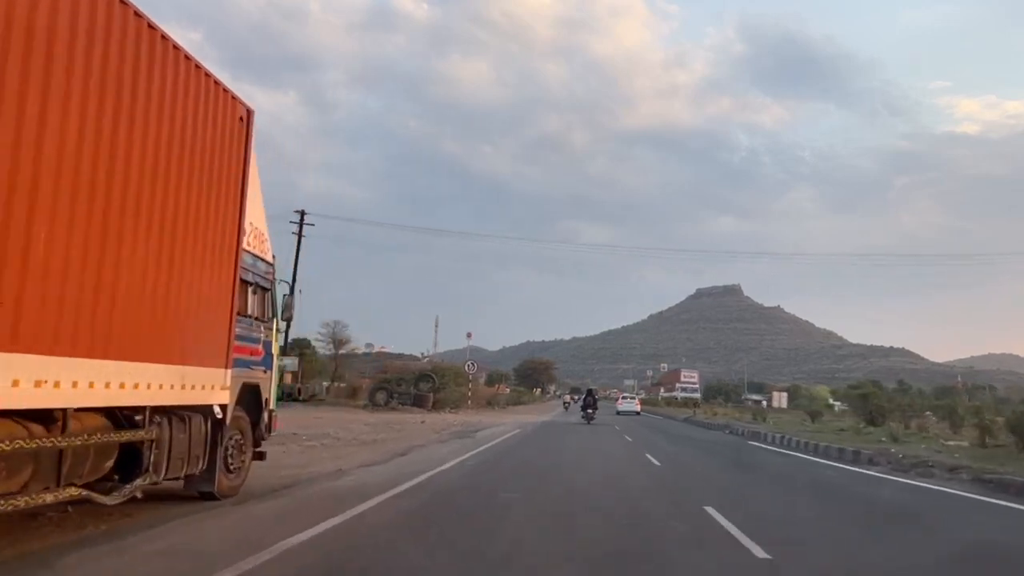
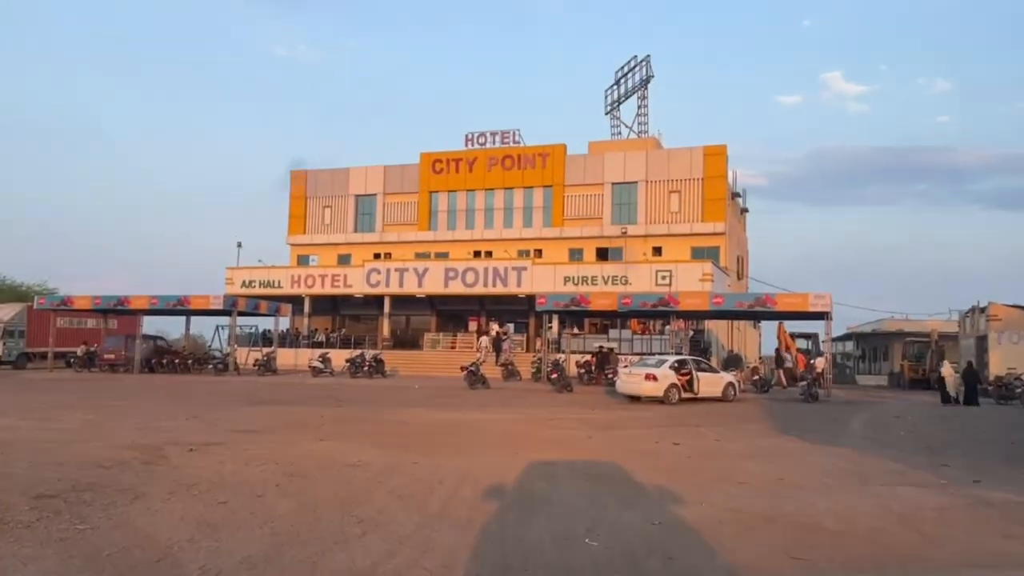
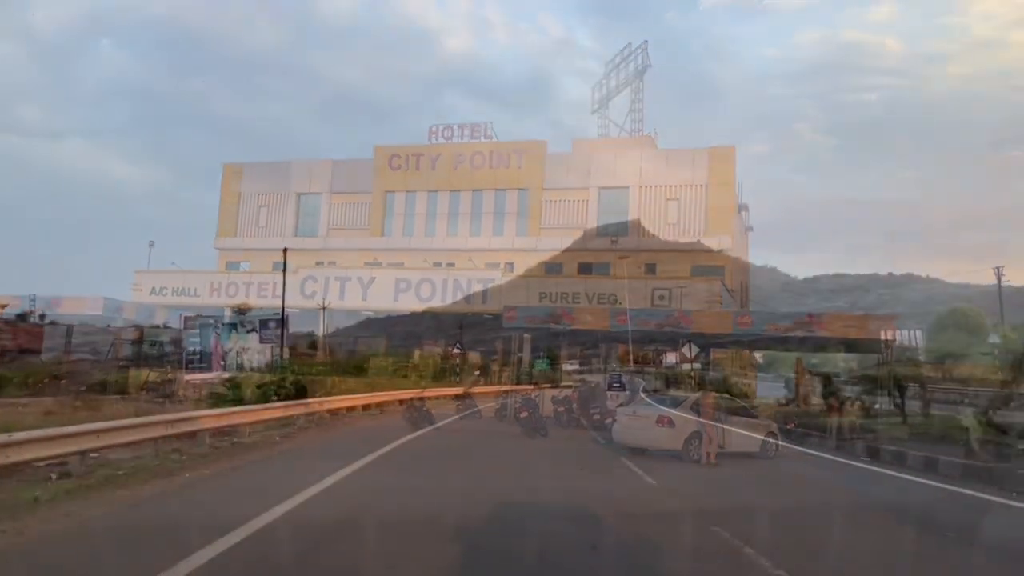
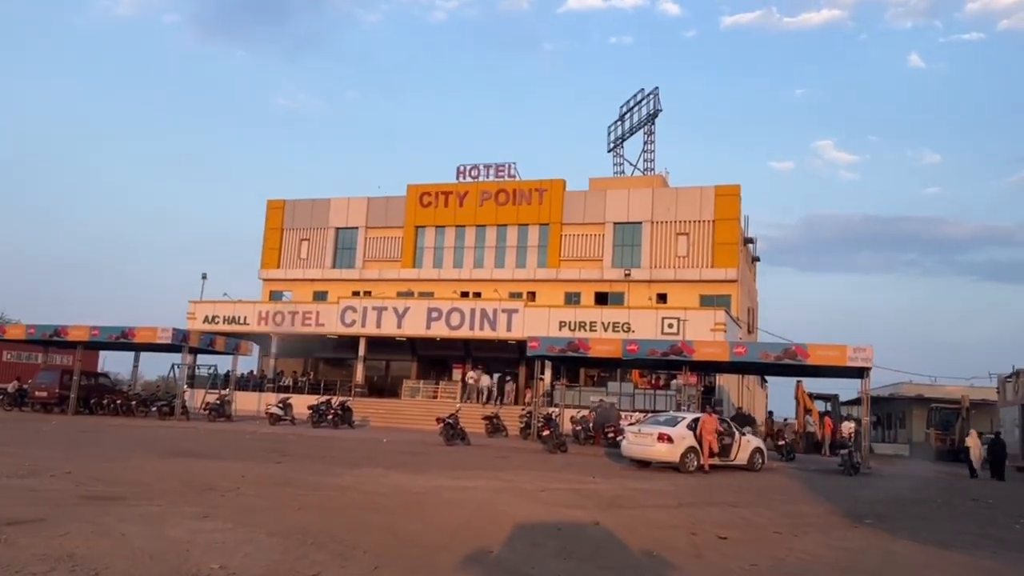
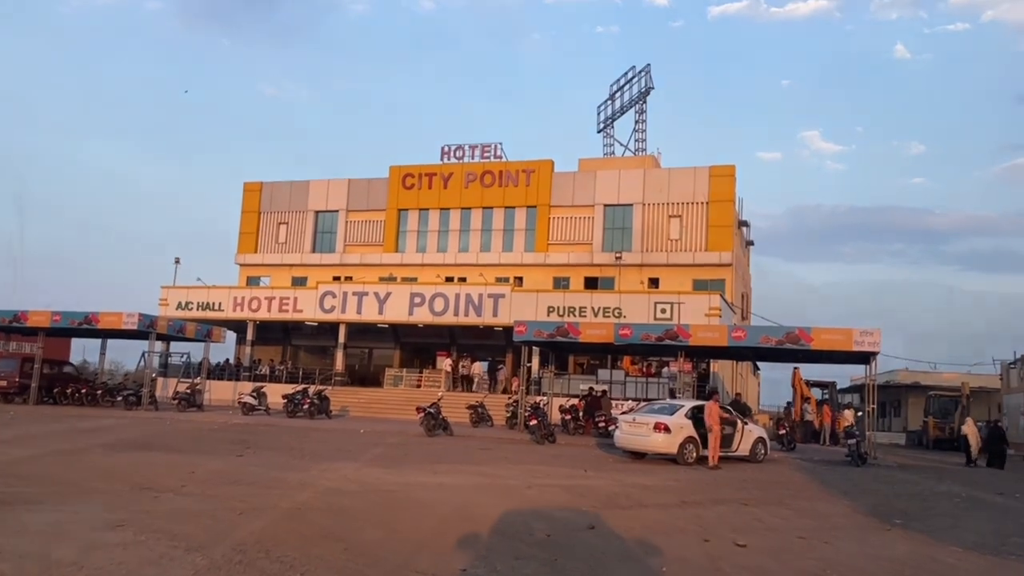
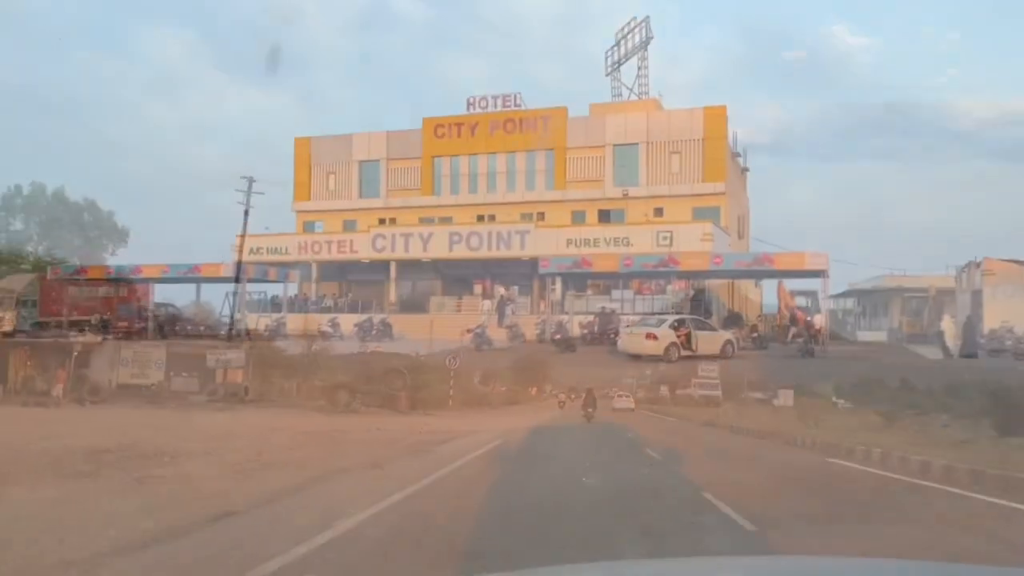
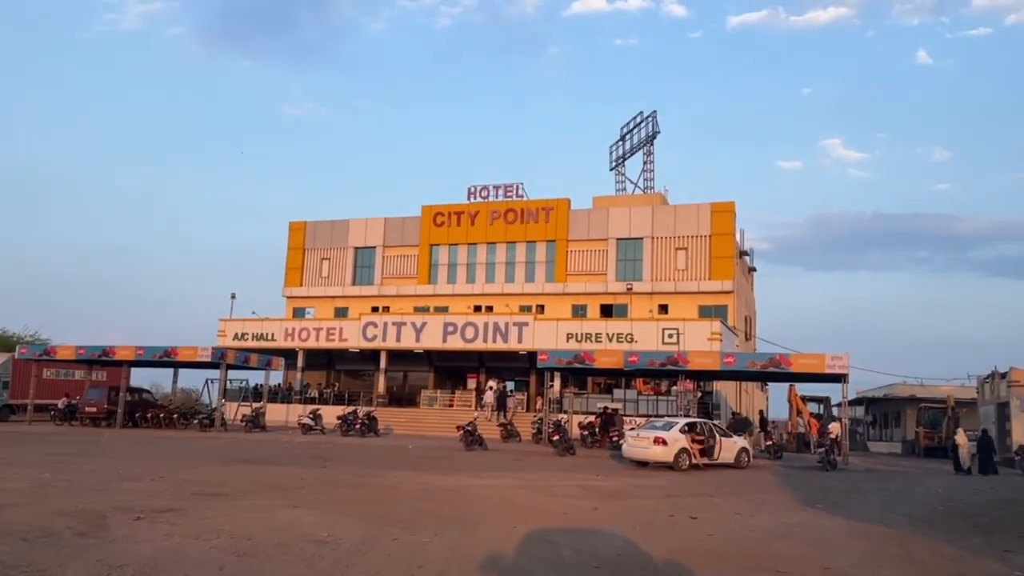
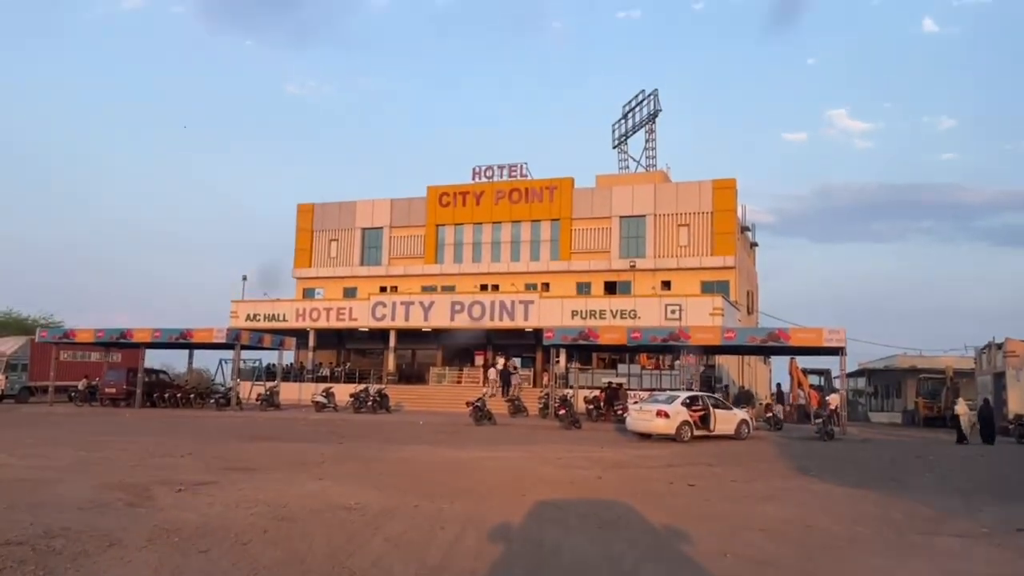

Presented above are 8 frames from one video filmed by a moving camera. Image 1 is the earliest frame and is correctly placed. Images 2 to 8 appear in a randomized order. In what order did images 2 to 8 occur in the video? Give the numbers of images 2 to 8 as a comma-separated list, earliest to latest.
6, 2, 8, 7, 4, 5, 3
